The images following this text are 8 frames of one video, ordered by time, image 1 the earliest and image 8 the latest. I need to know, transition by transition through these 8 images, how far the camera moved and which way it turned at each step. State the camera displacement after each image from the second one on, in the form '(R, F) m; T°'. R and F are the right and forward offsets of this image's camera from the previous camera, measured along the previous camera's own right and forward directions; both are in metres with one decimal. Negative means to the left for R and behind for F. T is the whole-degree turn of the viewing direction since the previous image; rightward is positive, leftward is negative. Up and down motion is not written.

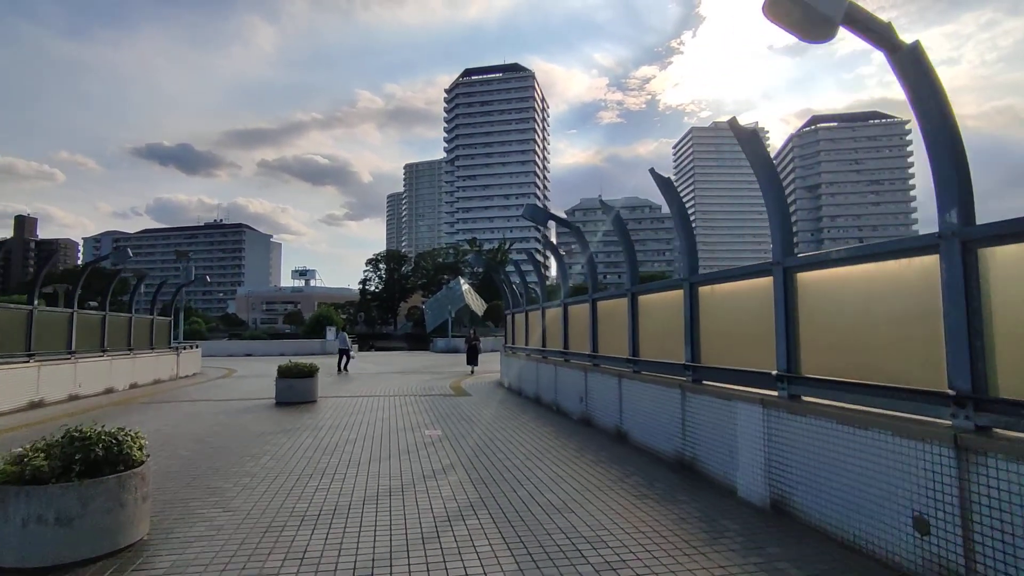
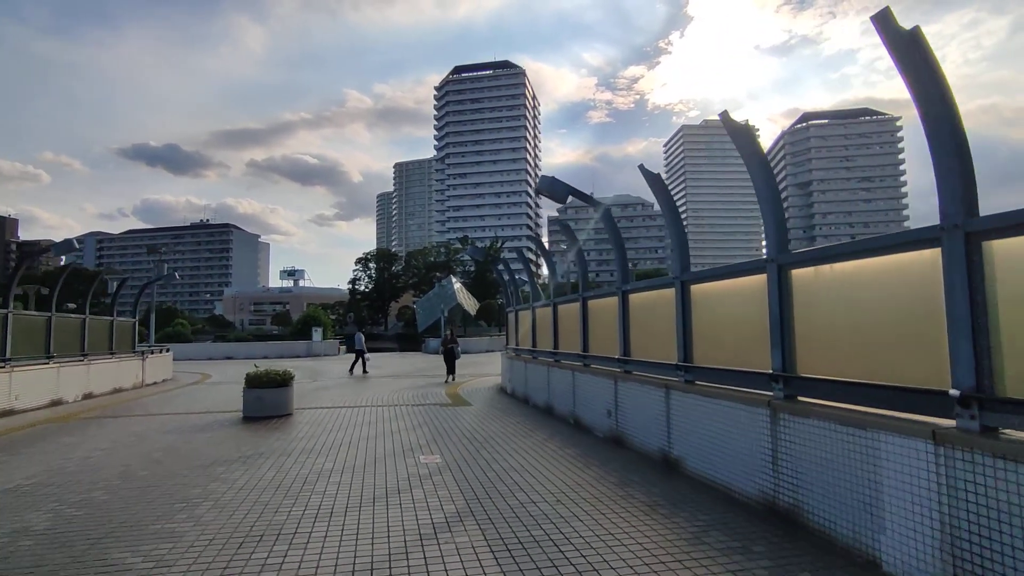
(-0.3, +1.8) m; +1°
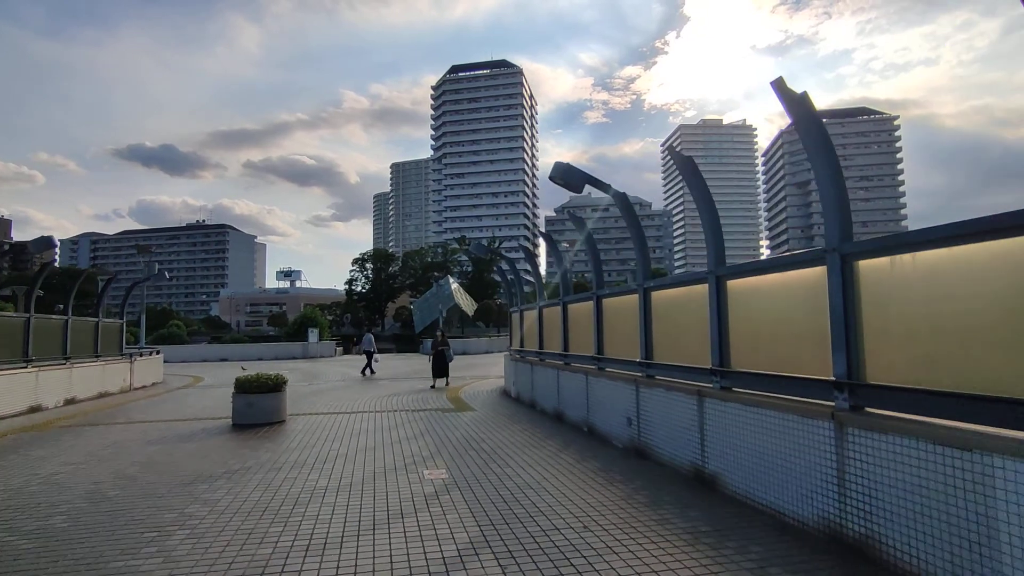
(-0.2, +0.7) m; 0°
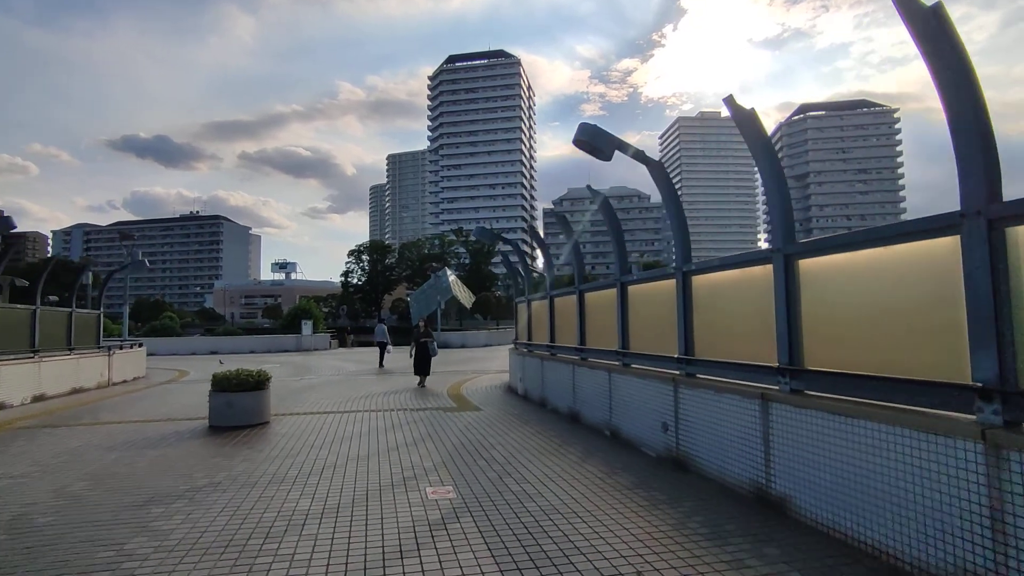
(-0.2, +1.1) m; 0°
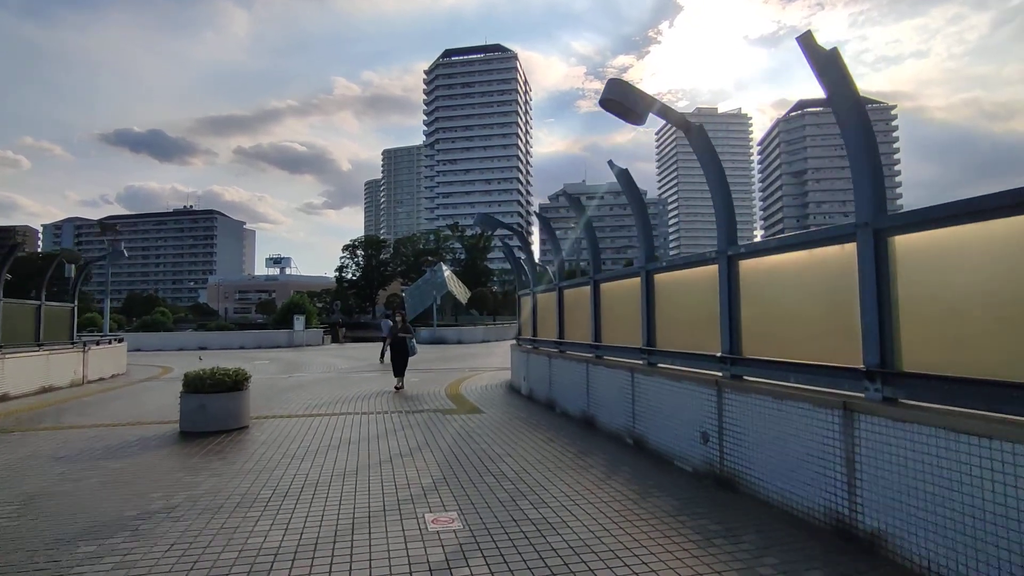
(-0.2, +1.0) m; 0°
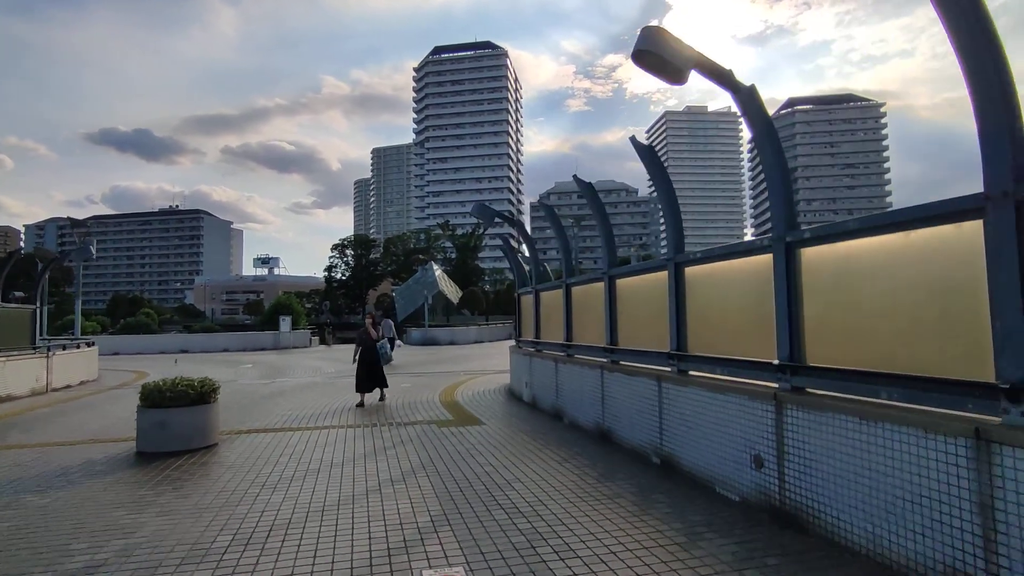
(-0.2, +1.0) m; +1°
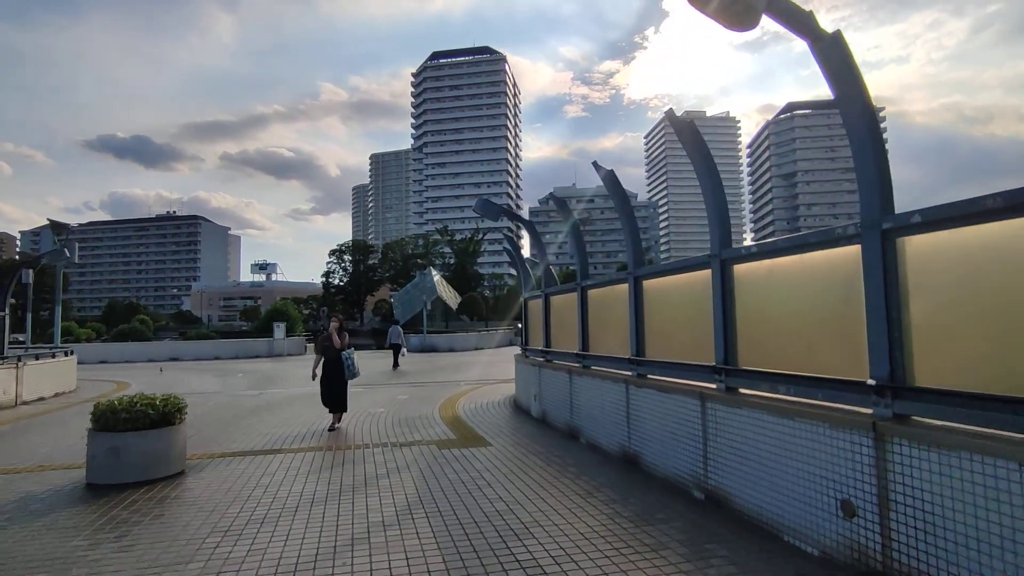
(-0.2, +1.0) m; 0°
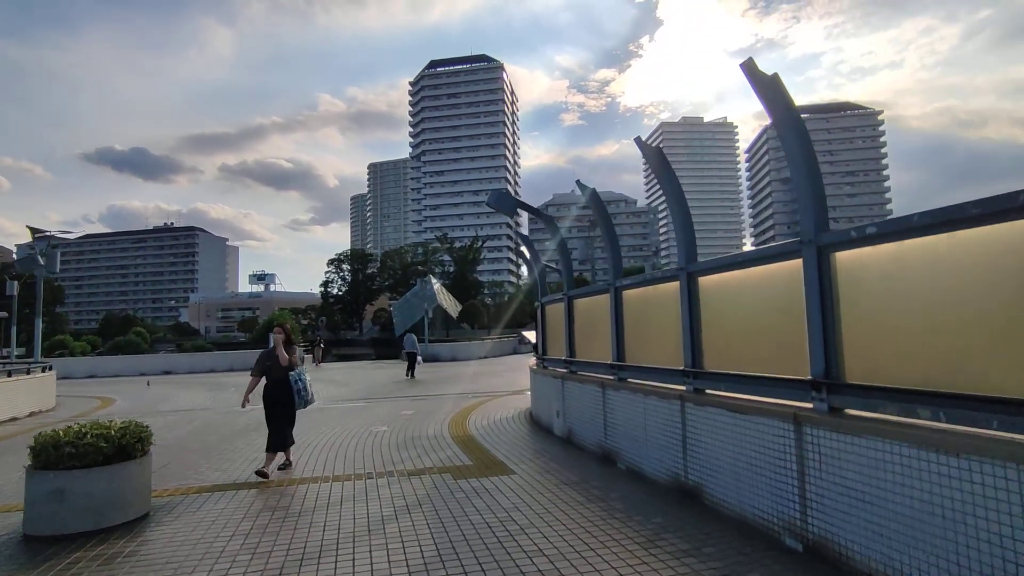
(-0.3, +1.1) m; 0°
